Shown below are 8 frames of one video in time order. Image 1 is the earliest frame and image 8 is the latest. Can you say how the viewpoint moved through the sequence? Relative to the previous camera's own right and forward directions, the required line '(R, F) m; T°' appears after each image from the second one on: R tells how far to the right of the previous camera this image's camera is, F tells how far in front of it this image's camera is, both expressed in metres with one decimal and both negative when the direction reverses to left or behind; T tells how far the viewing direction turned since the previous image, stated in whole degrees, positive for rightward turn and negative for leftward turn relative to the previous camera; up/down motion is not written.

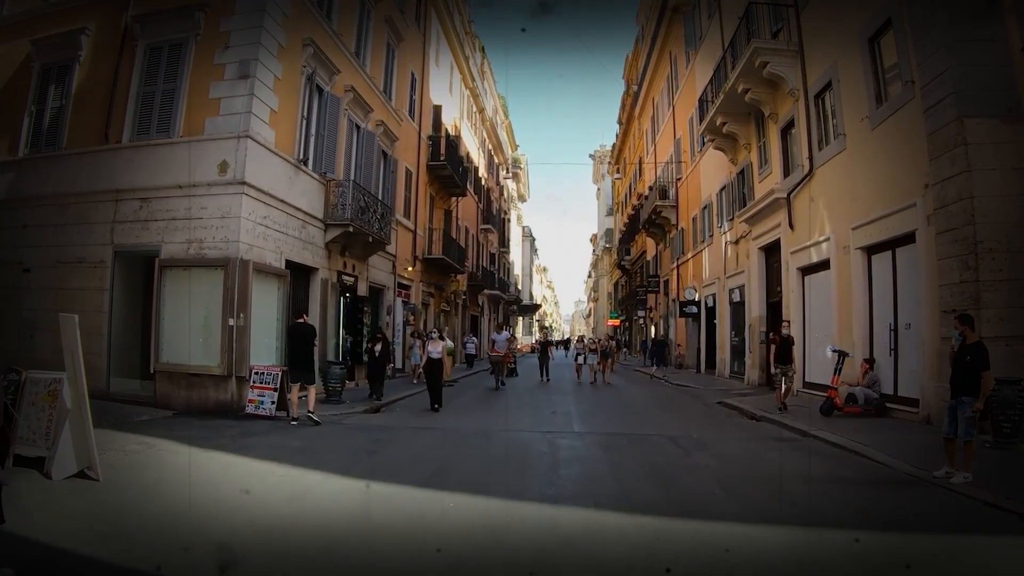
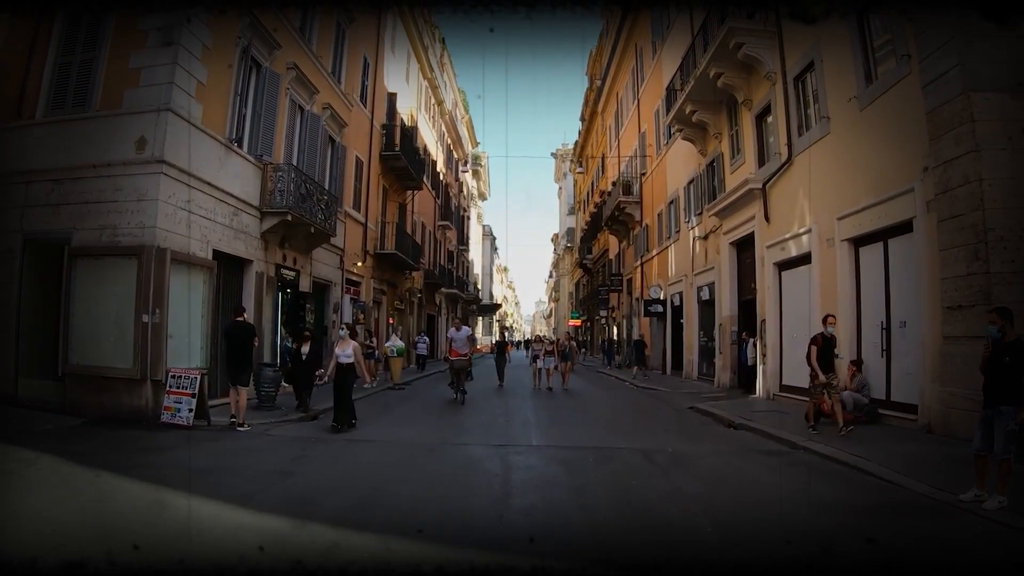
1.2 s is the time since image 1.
(+0.1, +1.3) m; +3°
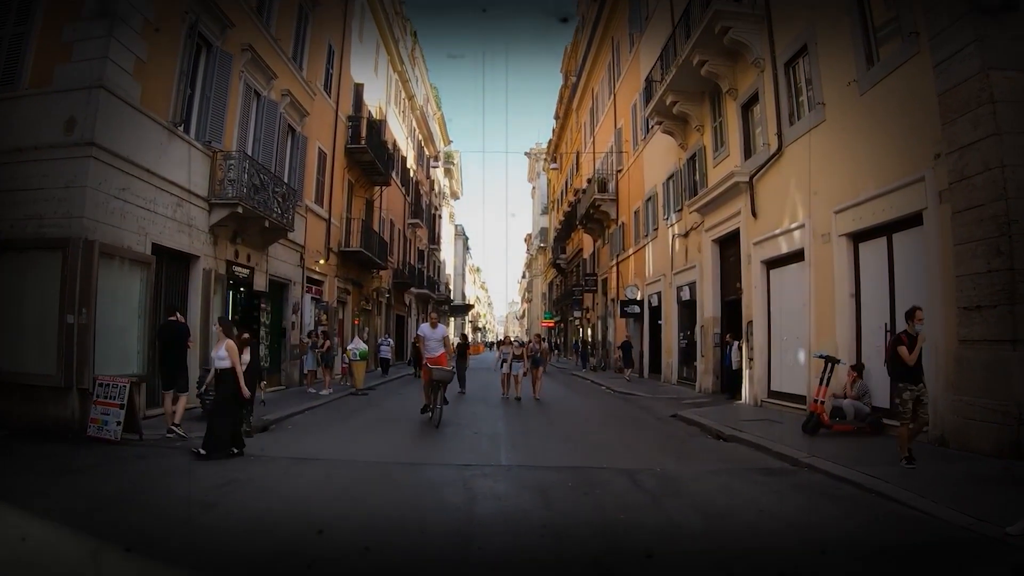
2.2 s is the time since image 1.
(0.0, +1.0) m; +2°
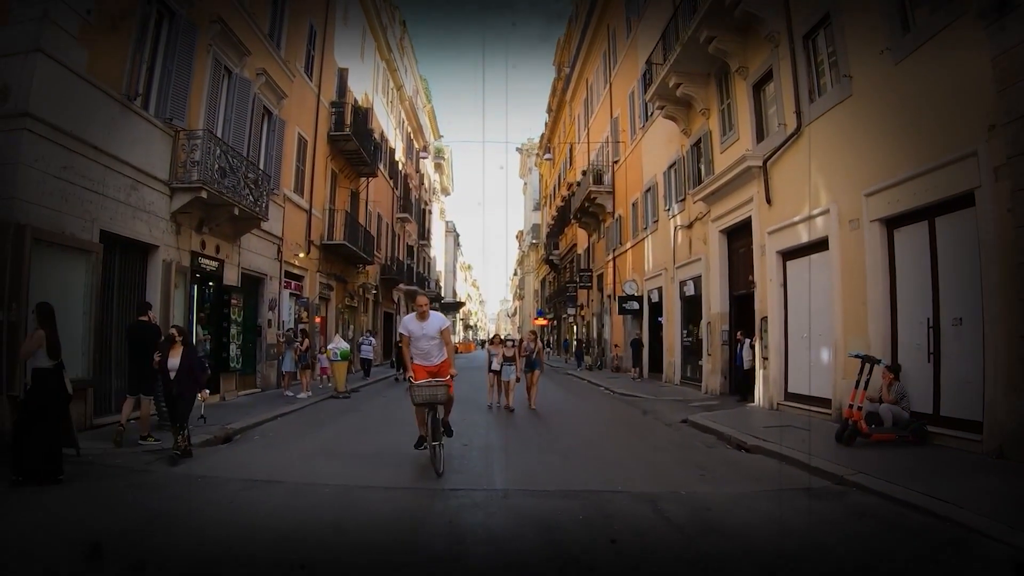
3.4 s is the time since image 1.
(0.0, +1.1) m; +1°
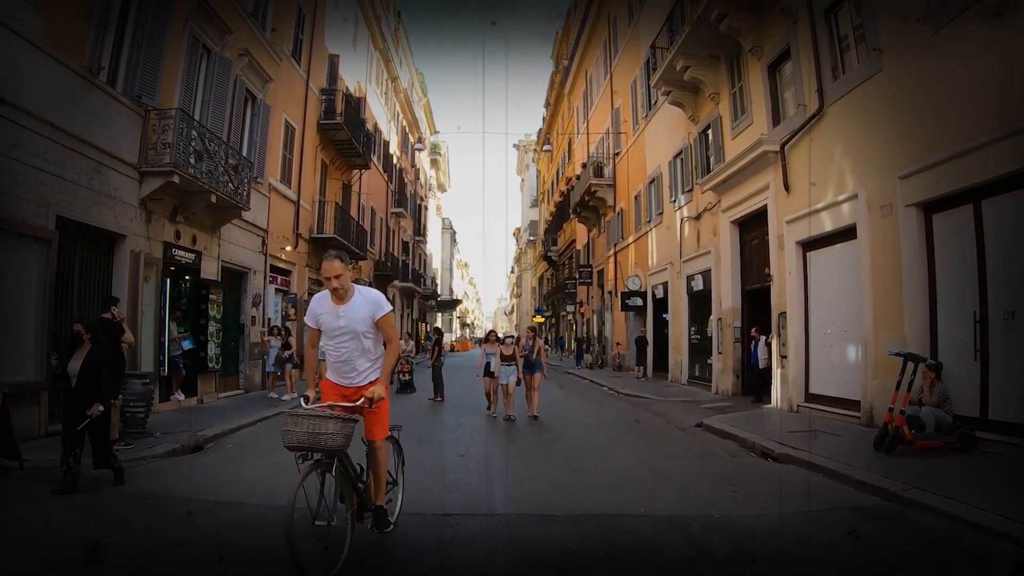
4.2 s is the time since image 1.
(-0.1, +0.8) m; 0°
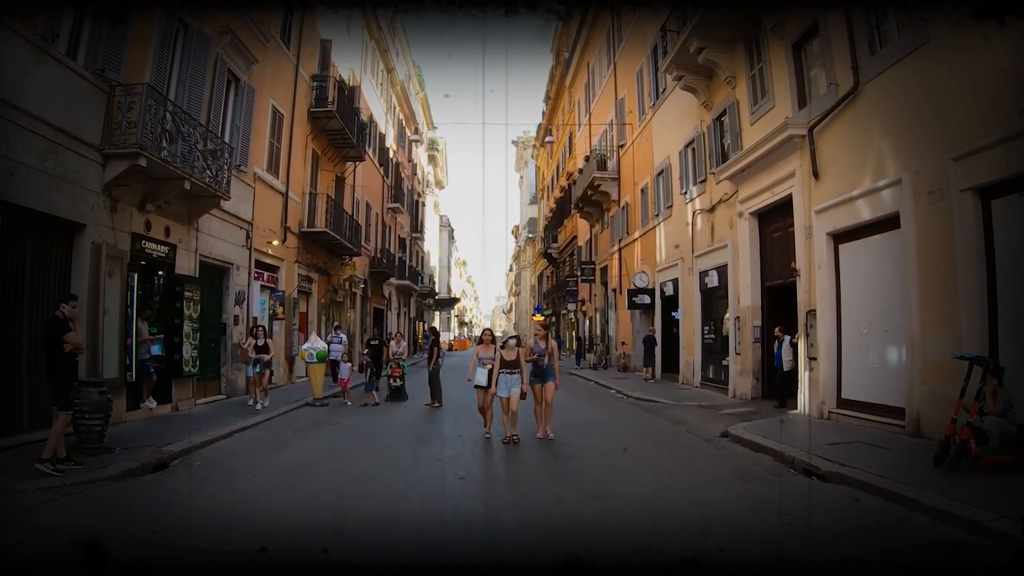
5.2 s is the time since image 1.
(-0.1, +1.0) m; 0°
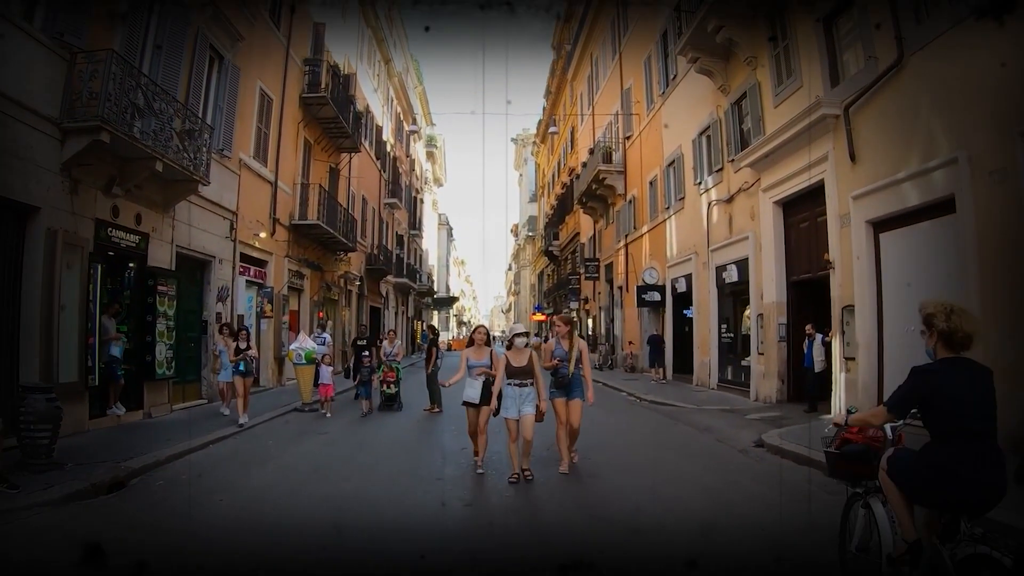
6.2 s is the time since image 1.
(-0.1, +1.0) m; 0°
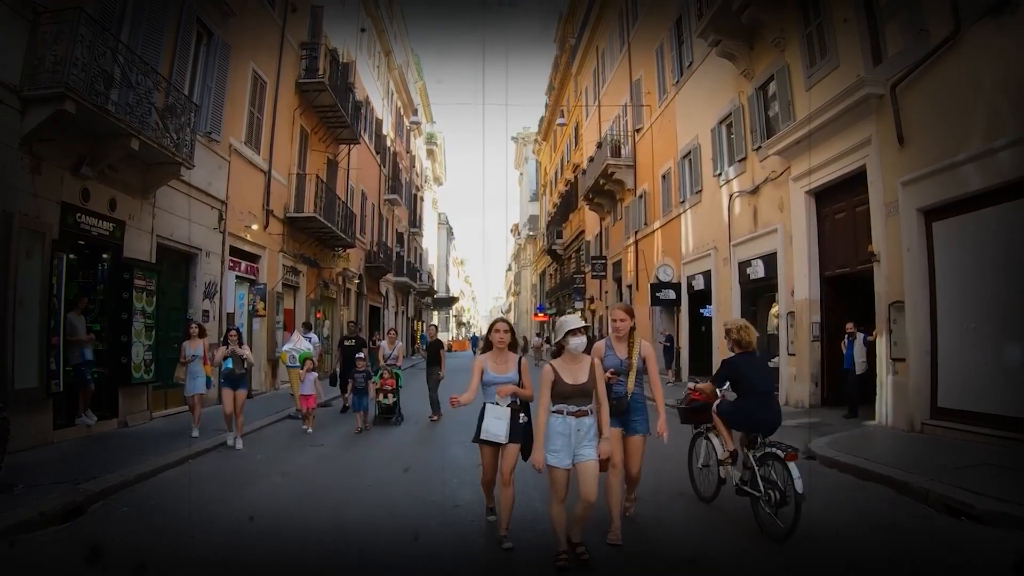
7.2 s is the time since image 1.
(-0.2, +0.9) m; 0°
